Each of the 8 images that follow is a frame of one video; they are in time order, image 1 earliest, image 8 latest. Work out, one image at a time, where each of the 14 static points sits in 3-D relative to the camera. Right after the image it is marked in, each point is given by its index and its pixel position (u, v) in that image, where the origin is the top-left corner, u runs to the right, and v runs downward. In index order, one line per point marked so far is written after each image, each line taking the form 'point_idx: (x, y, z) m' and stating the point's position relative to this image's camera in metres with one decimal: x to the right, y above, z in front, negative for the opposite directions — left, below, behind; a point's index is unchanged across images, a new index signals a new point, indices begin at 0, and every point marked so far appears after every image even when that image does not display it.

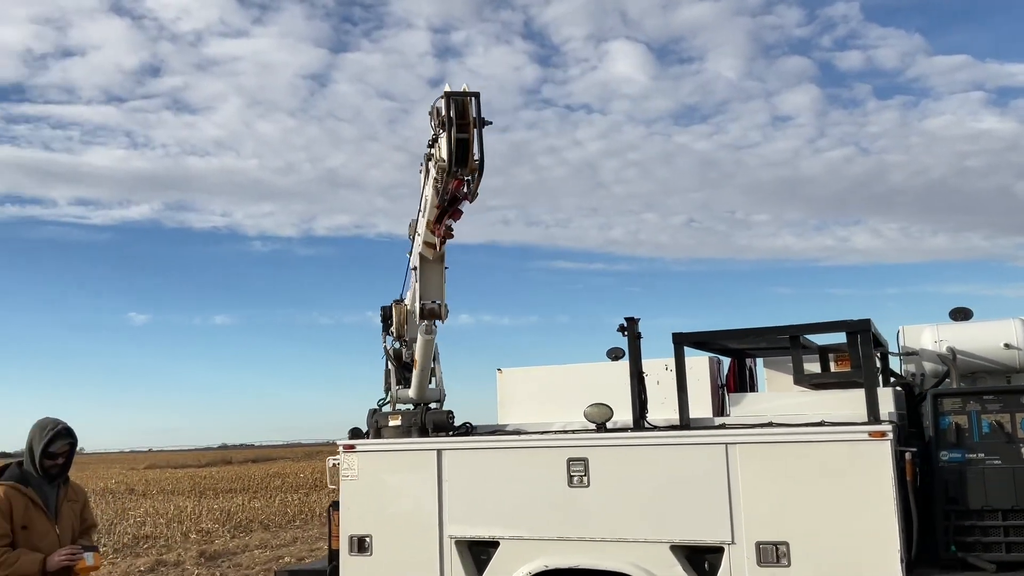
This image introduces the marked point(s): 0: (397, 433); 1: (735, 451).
0: (-0.7, -0.8, +5.7) m
1: (+1.1, -0.8, +4.7) m
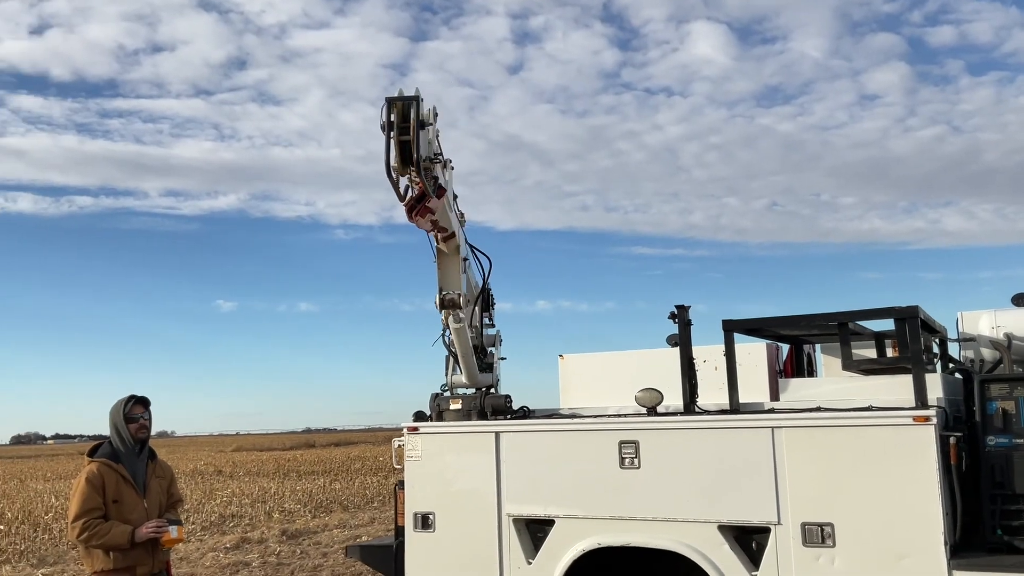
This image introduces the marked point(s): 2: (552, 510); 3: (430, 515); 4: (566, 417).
0: (-0.3, -0.8, +5.9) m
1: (+1.3, -0.7, +4.8) m
2: (+0.2, -1.2, +5.4) m
3: (-0.5, -1.3, +5.7) m
4: (+0.3, -0.8, +5.9) m
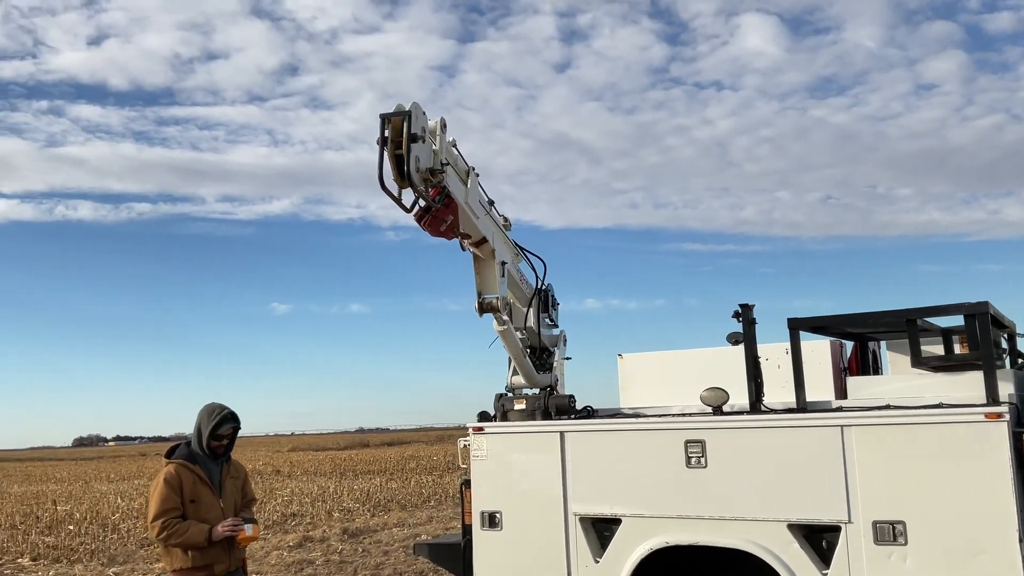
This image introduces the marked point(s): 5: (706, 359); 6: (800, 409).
0: (+0.1, -0.8, +6.0) m
1: (+1.7, -0.7, +4.8) m
2: (+0.6, -1.2, +5.4) m
3: (-0.1, -1.3, +5.8) m
4: (+0.7, -0.8, +5.9) m
5: (+1.5, -0.6, +7.8) m
6: (+1.6, -0.7, +5.4) m
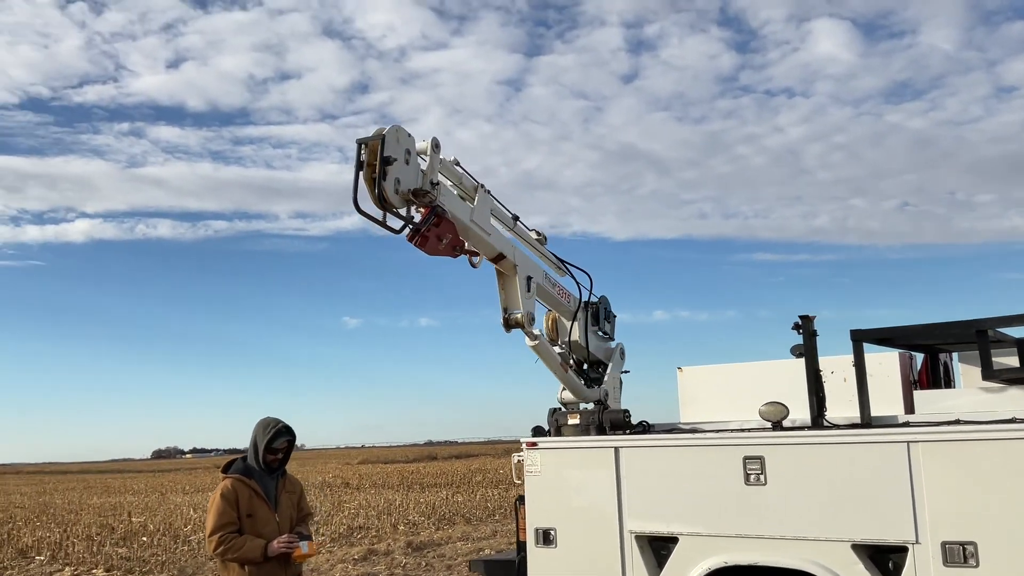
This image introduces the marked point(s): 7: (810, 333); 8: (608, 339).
0: (+0.4, -0.9, +5.9) m
1: (+1.9, -0.8, +4.6) m
2: (+0.9, -1.3, +5.3) m
3: (+0.2, -1.4, +5.7) m
4: (+1.0, -0.8, +5.8) m
5: (+1.9, -0.7, +7.6) m
6: (+1.9, -0.7, +5.2) m
7: (+1.6, -0.2, +5.4) m
8: (+0.9, -0.5, +9.3) m
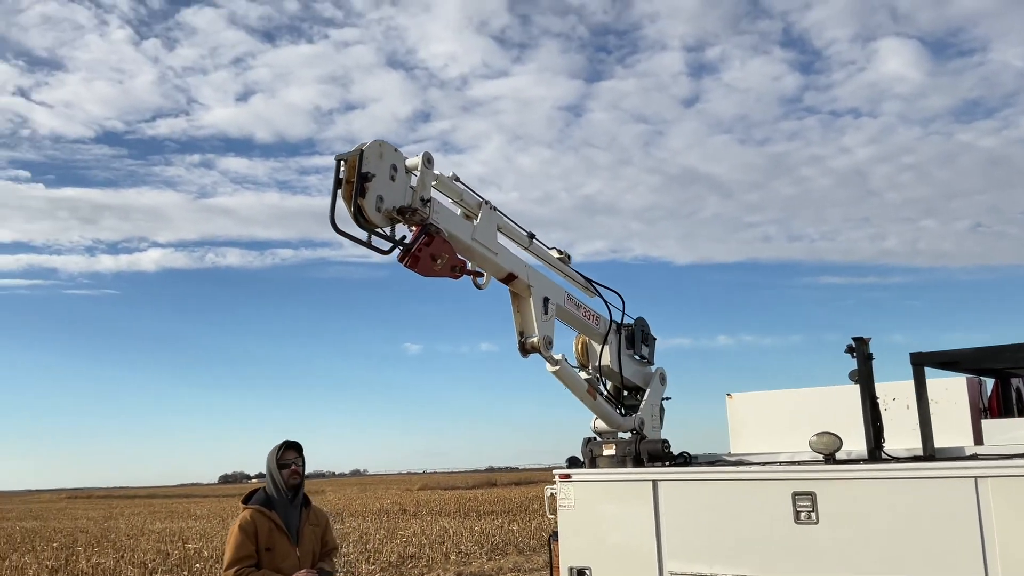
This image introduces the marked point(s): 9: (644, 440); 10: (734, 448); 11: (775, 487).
0: (+0.6, -1.0, +5.5) m
1: (+2.0, -0.8, +4.1) m
2: (+1.0, -1.4, +4.9) m
3: (+0.4, -1.5, +5.3) m
4: (+1.2, -1.0, +5.4) m
5: (+2.2, -0.8, +7.1) m
6: (+2.0, -0.8, +4.7) m
7: (+1.8, -0.3, +4.9) m
8: (+1.3, -0.7, +8.9) m
9: (+0.8, -0.9, +5.5) m
10: (+1.7, -1.2, +7.3) m
11: (+1.3, -1.0, +4.8) m
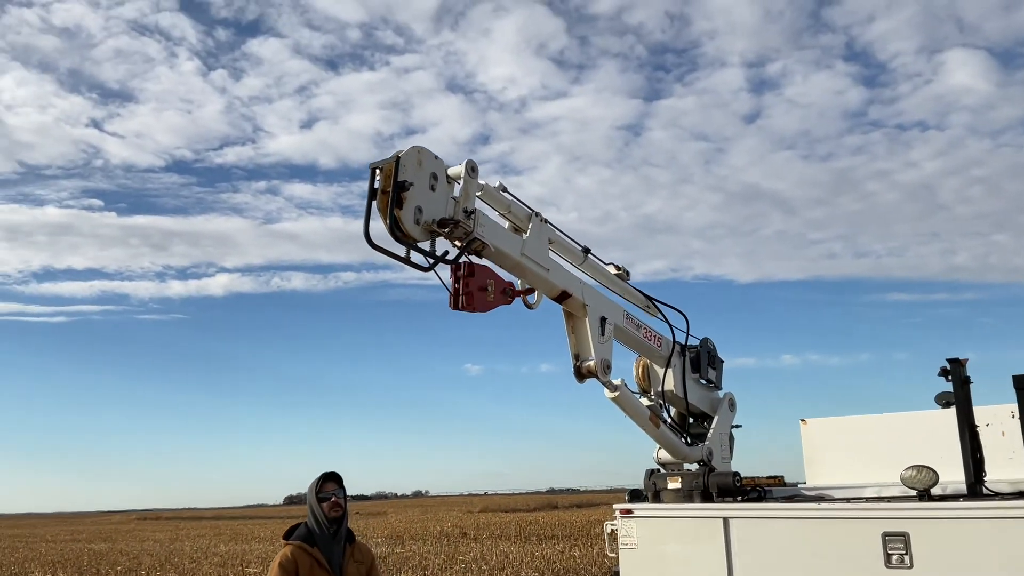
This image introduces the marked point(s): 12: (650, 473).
0: (+0.9, -1.1, +5.1) m
1: (+2.2, -0.9, +3.6) m
2: (+1.3, -1.5, +4.4) m
3: (+0.7, -1.6, +4.9) m
4: (+1.5, -1.0, +4.9) m
5: (+2.6, -0.9, +6.6) m
6: (+2.2, -0.9, +4.2) m
7: (+2.0, -0.4, +4.4) m
8: (+1.8, -0.8, +8.4) m
9: (+1.1, -0.9, +5.1) m
10: (+2.1, -1.3, +6.8) m
11: (+1.5, -1.0, +4.3) m
12: (+0.8, -1.0, +5.4) m
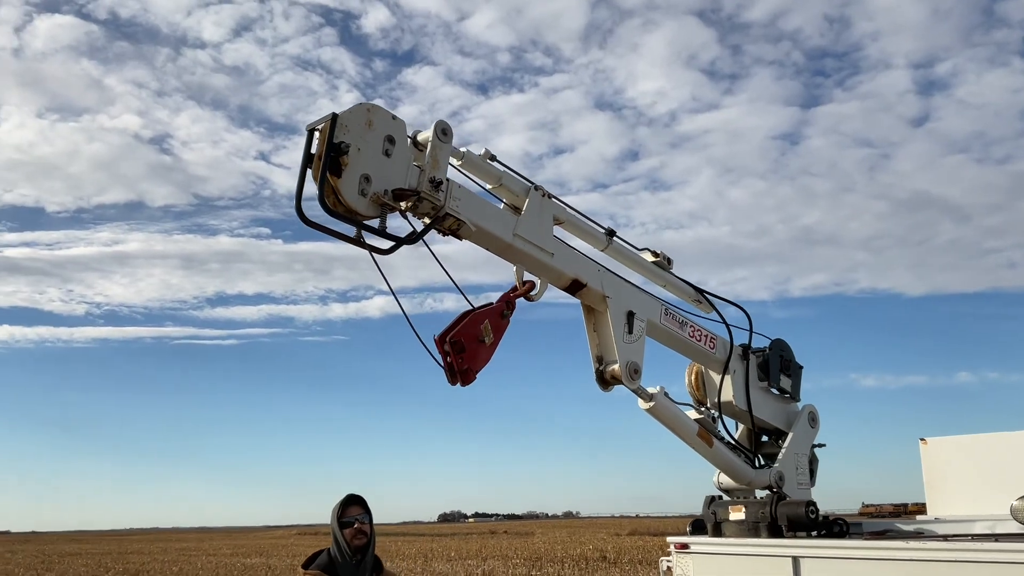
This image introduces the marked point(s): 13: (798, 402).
0: (+1.0, -1.0, +4.2) m
1: (+2.1, -0.8, +2.6) m
2: (+1.3, -1.4, +3.5) m
3: (+0.8, -1.6, +4.1) m
4: (+1.6, -1.0, +3.9) m
5: (+3.0, -0.9, +5.4) m
6: (+2.2, -0.8, +3.1) m
7: (+2.0, -0.3, +3.4) m
8: (+2.4, -0.9, +7.4) m
9: (+1.2, -0.9, +4.2) m
10: (+2.5, -1.3, +5.7) m
11: (+1.5, -1.0, +3.3) m
12: (+1.0, -1.0, +4.6) m
13: (+2.5, -0.9, +7.4) m
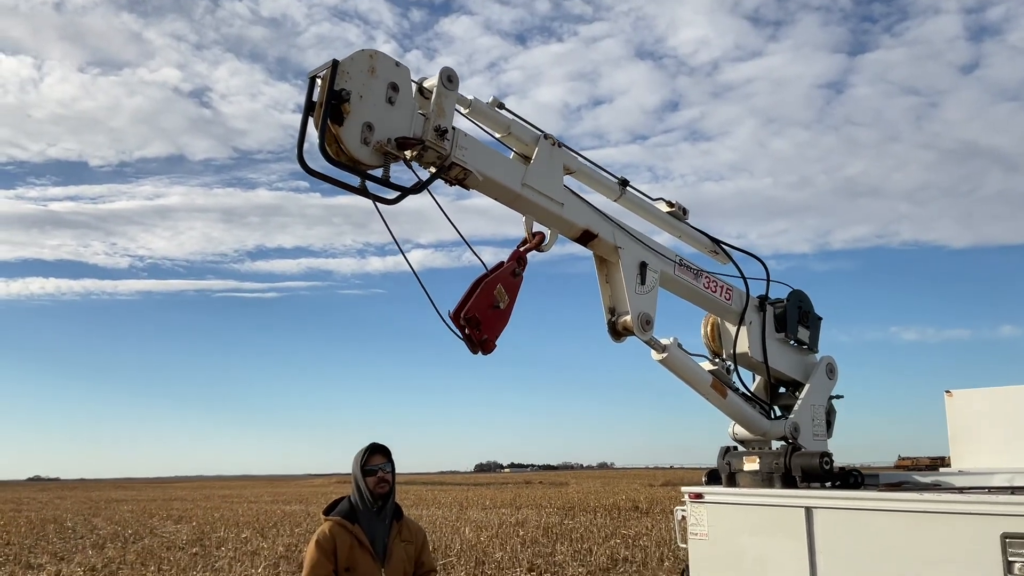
0: (+1.1, -0.8, +4.2) m
1: (+2.1, -0.7, +2.5) m
2: (+1.4, -1.2, +3.5) m
3: (+0.9, -1.4, +4.1) m
4: (+1.7, -0.8, +3.9) m
5: (+3.1, -0.6, +5.3) m
6: (+2.2, -0.6, +3.1) m
7: (+2.1, -0.2, +3.3) m
8: (+2.6, -0.5, +7.3) m
9: (+1.3, -0.7, +4.2) m
10: (+2.6, -1.0, +5.7) m
11: (+1.6, -0.8, +3.3) m
12: (+1.1, -0.8, +4.6) m
13: (+2.7, -0.5, +7.3) m
